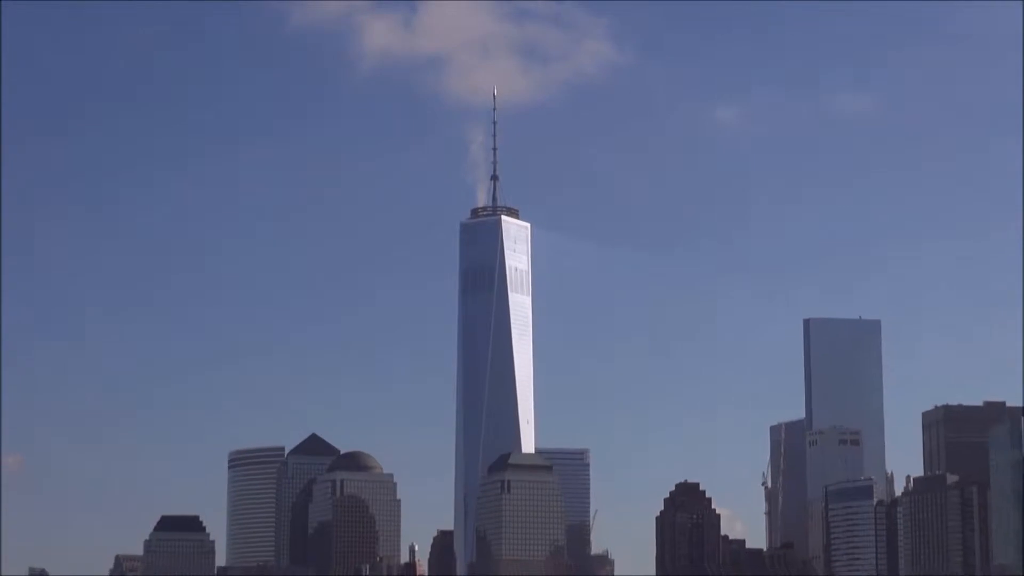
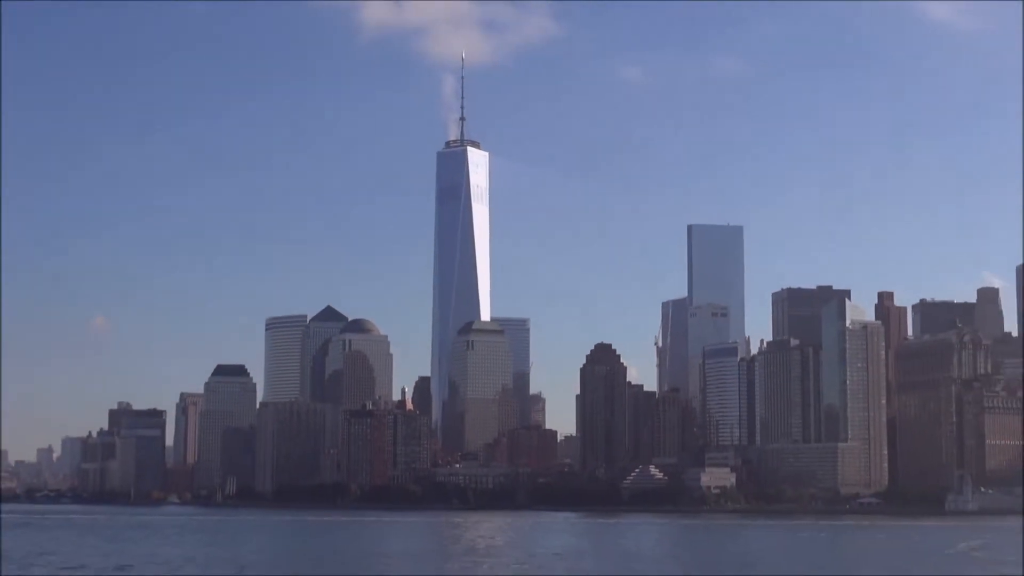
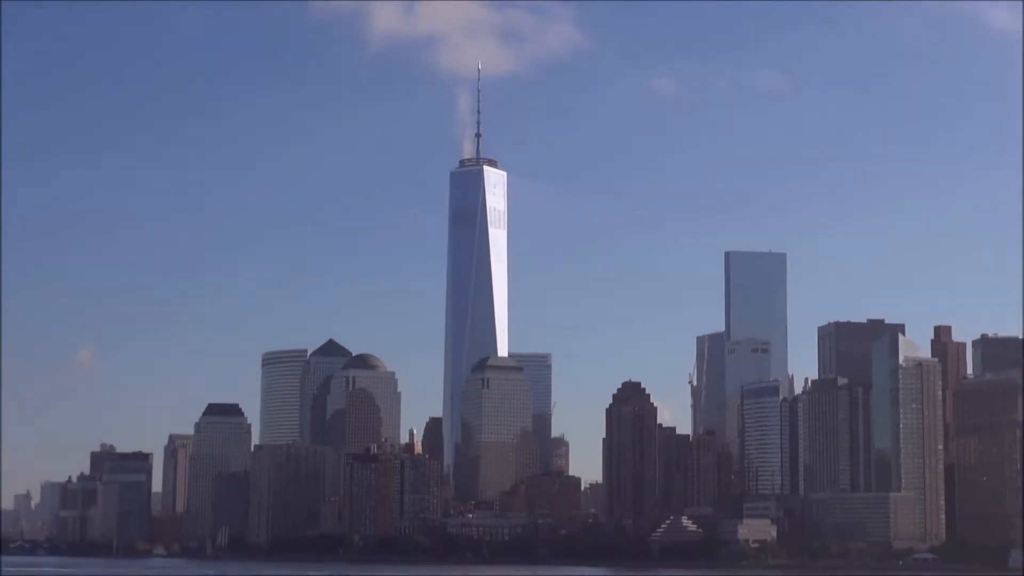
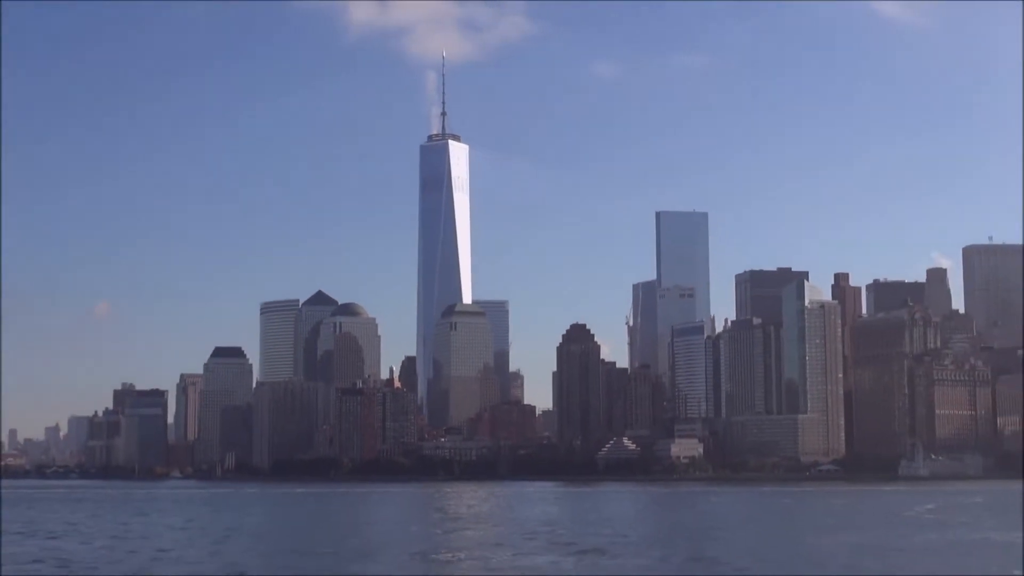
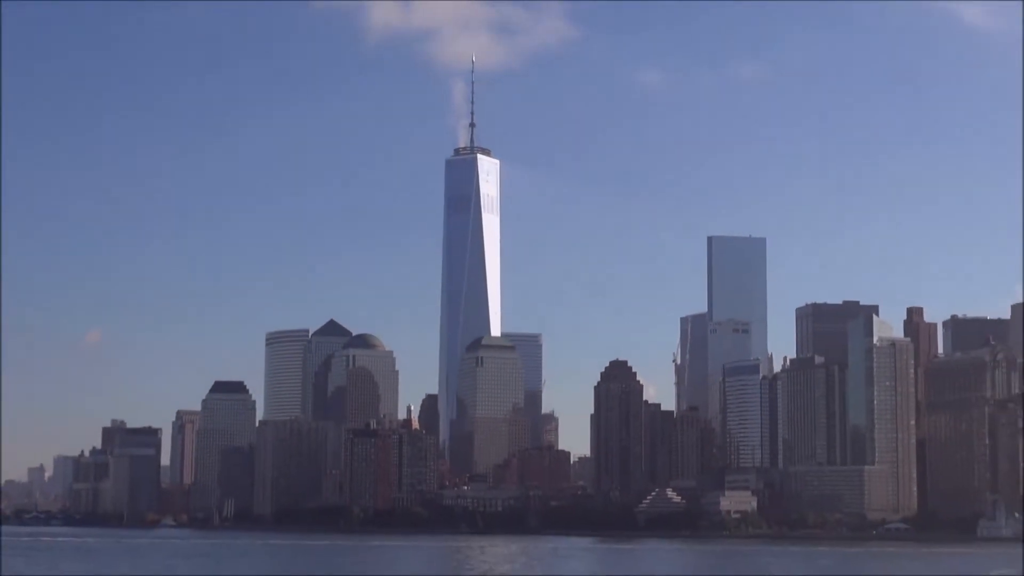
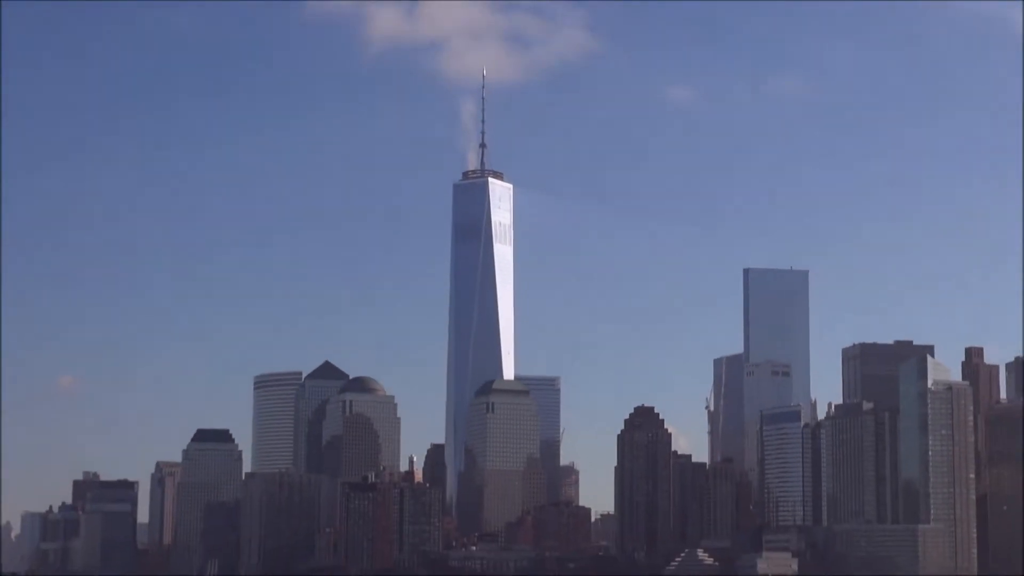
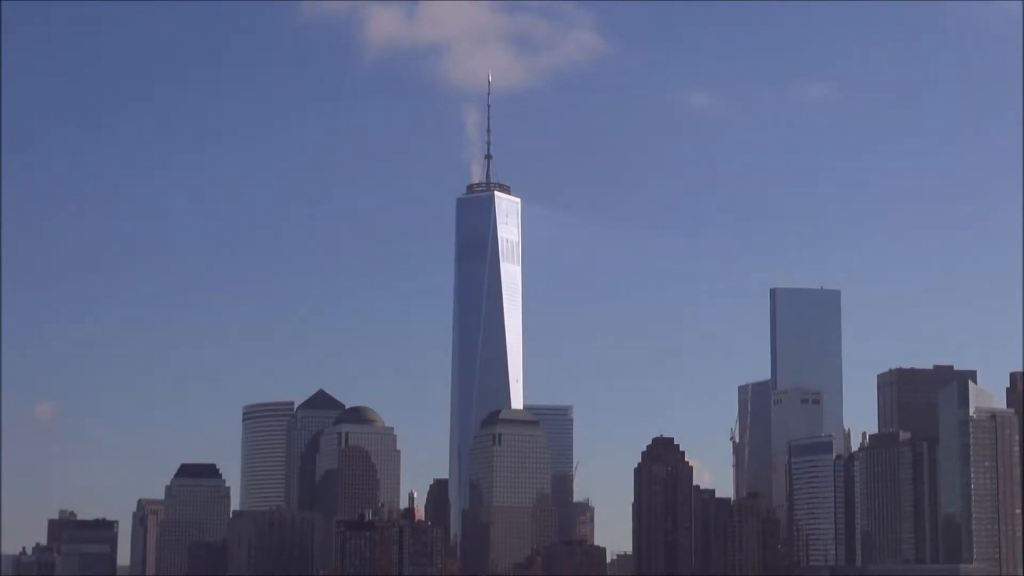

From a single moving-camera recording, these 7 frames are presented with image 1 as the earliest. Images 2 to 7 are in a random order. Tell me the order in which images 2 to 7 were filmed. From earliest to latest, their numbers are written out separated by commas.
7, 6, 3, 5, 2, 4
